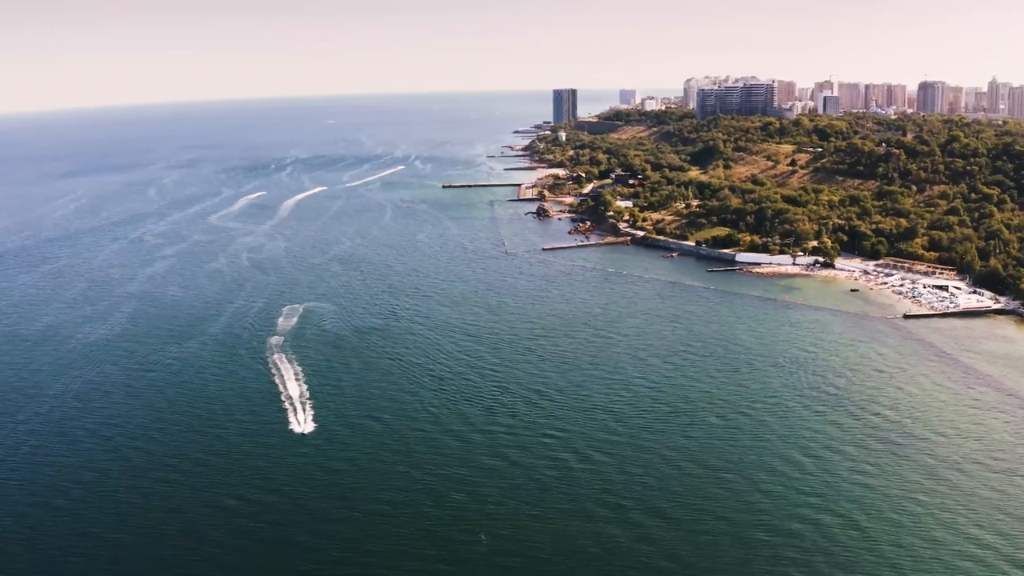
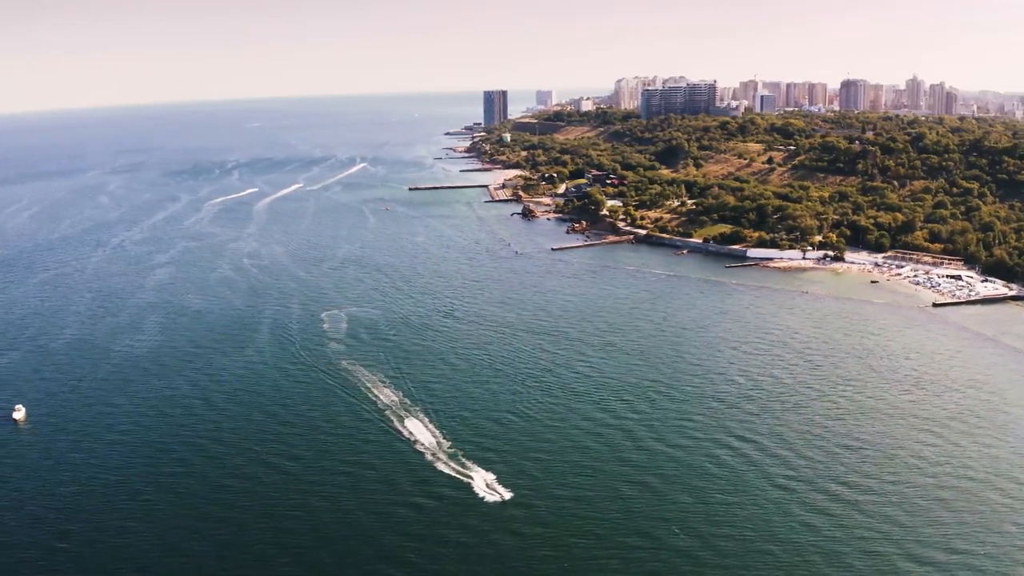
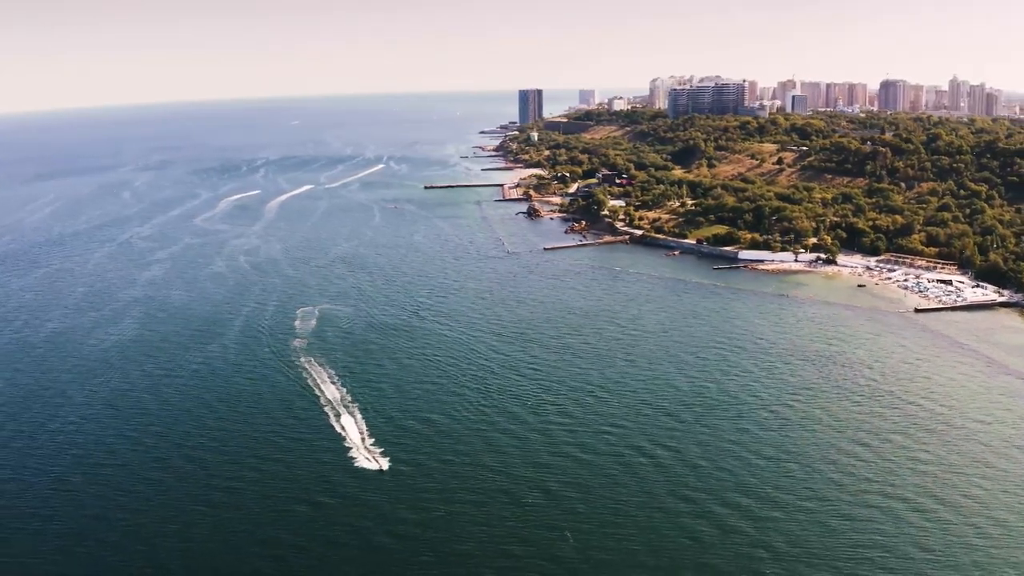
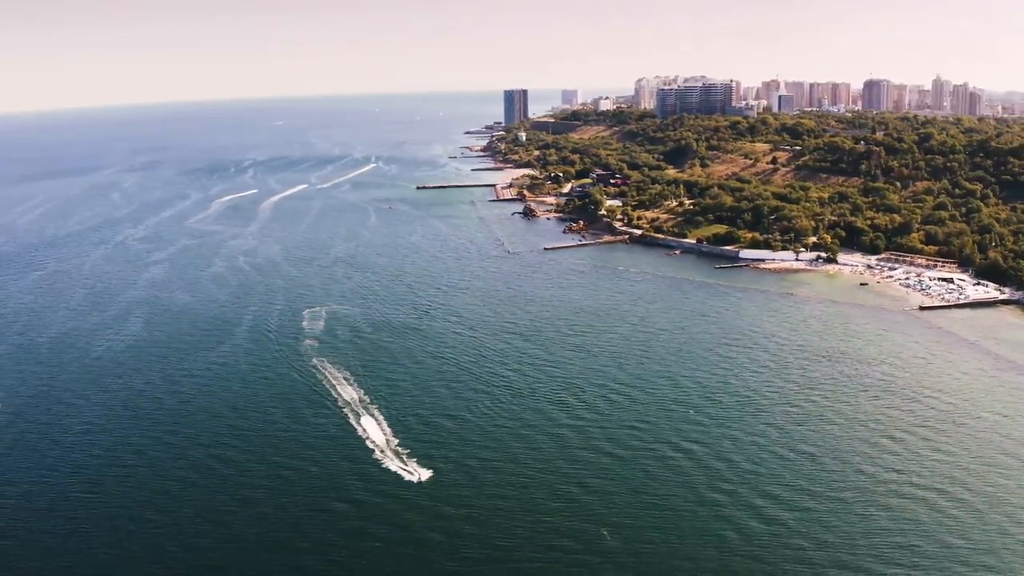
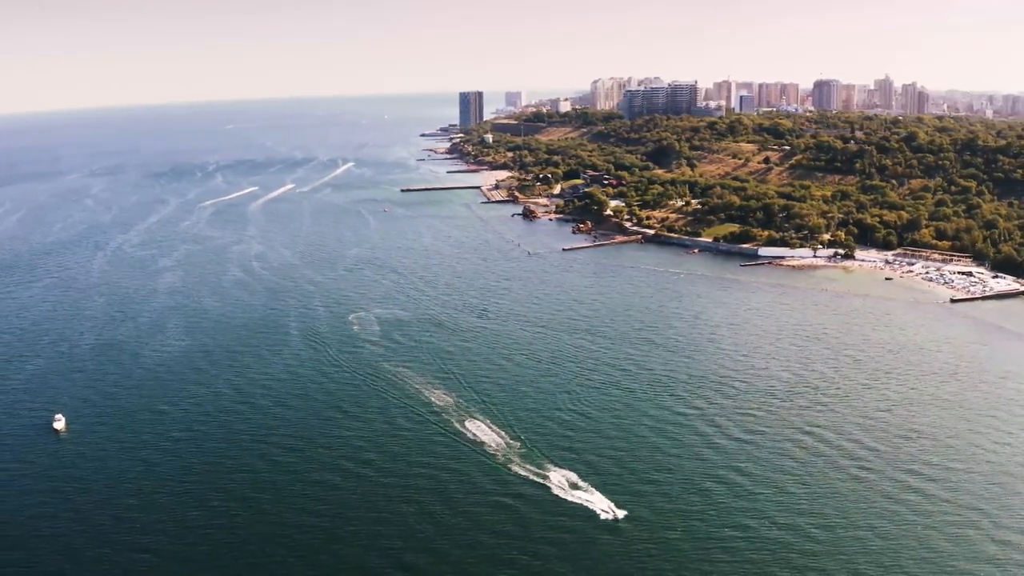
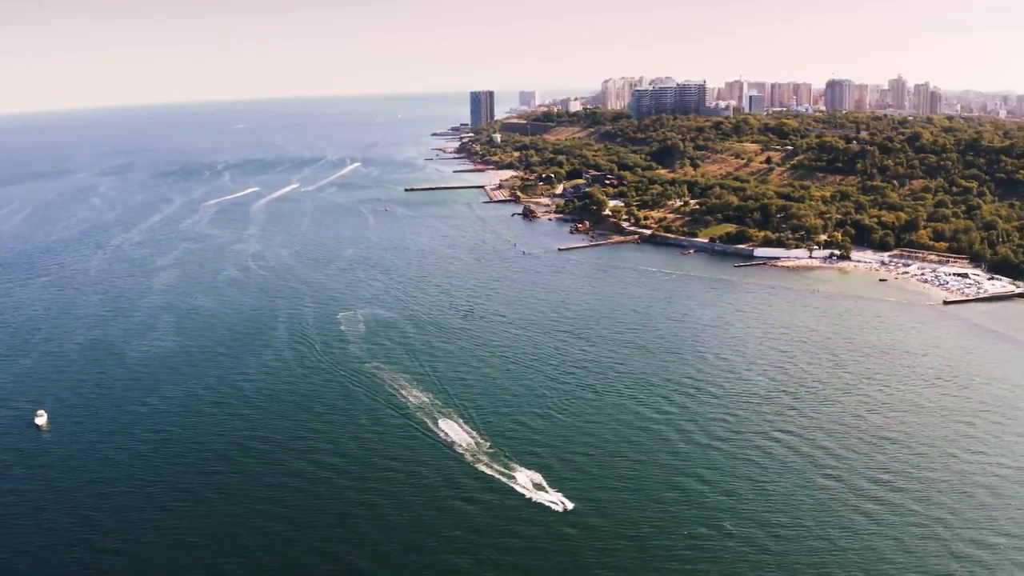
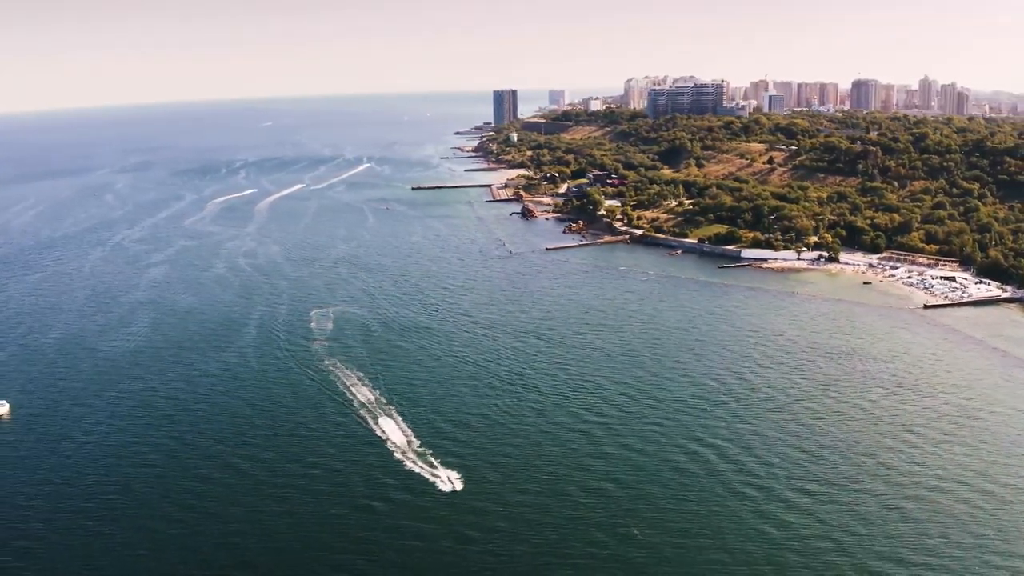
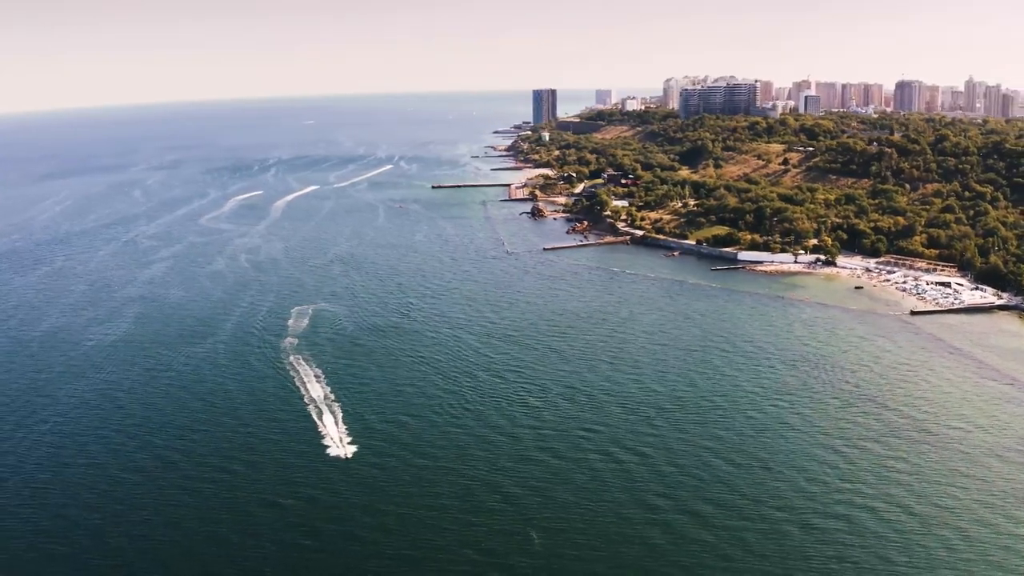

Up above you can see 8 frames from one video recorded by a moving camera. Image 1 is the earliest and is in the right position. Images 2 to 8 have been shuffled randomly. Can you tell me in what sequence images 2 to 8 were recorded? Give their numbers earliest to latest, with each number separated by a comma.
8, 3, 4, 7, 2, 6, 5
